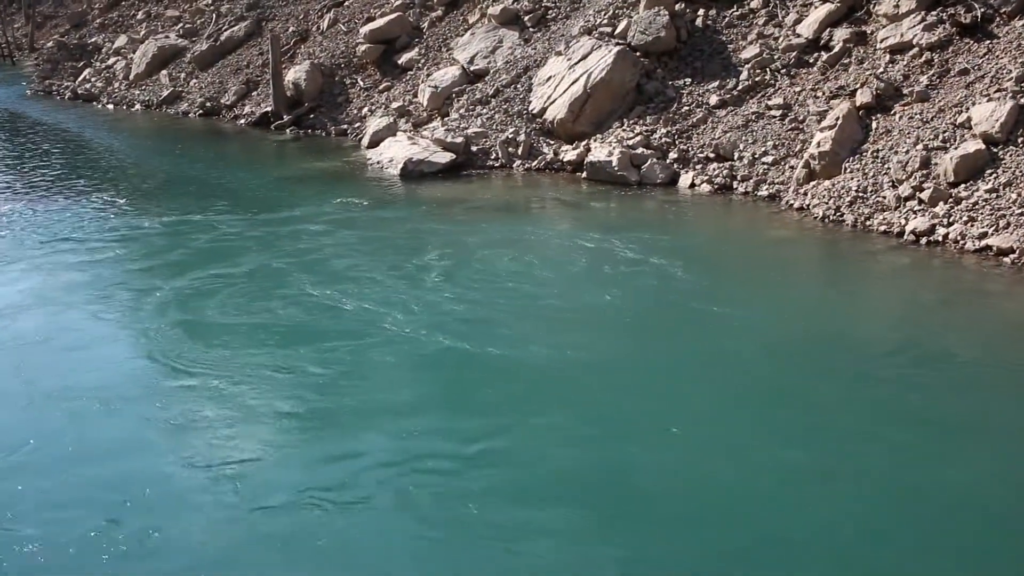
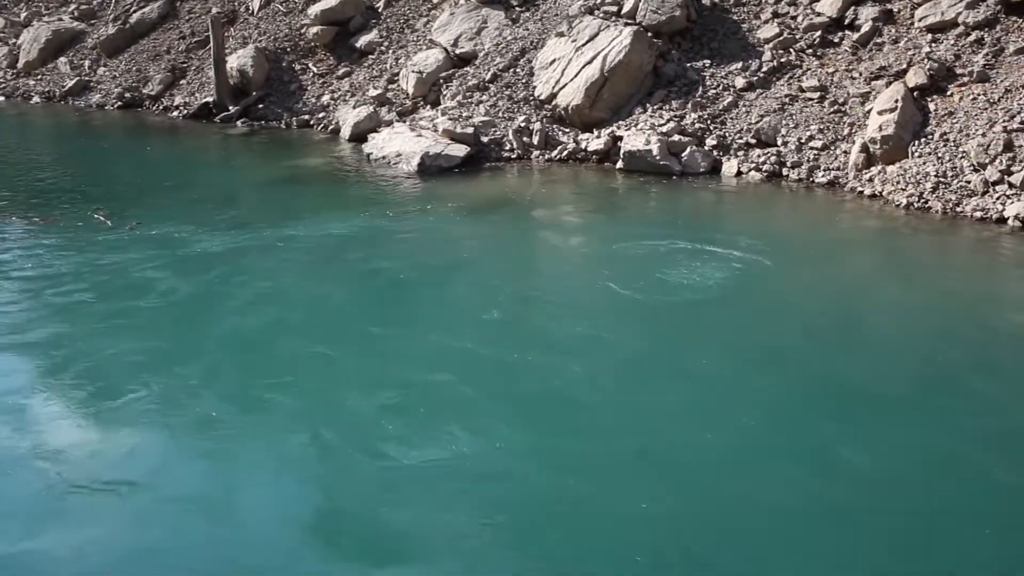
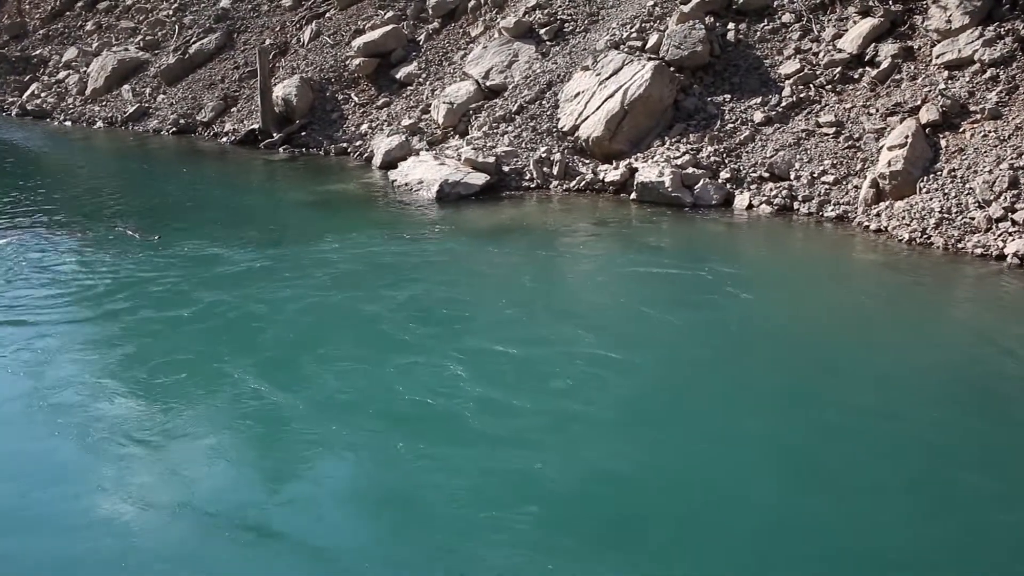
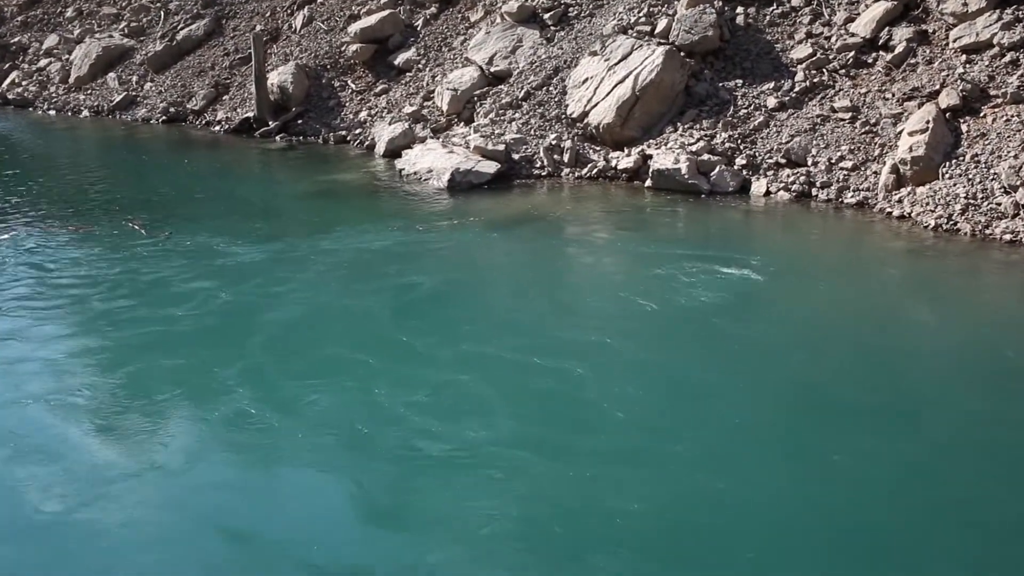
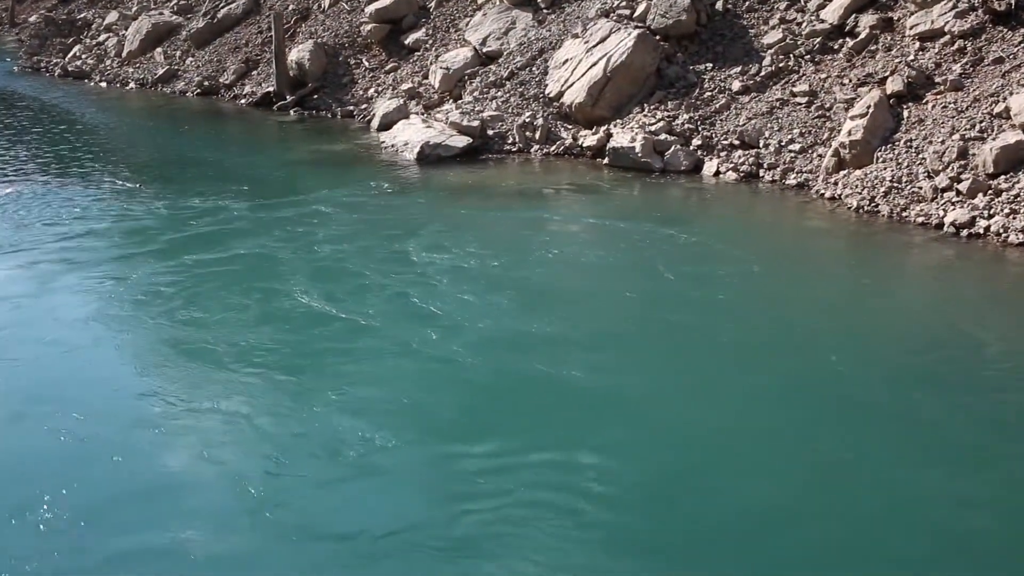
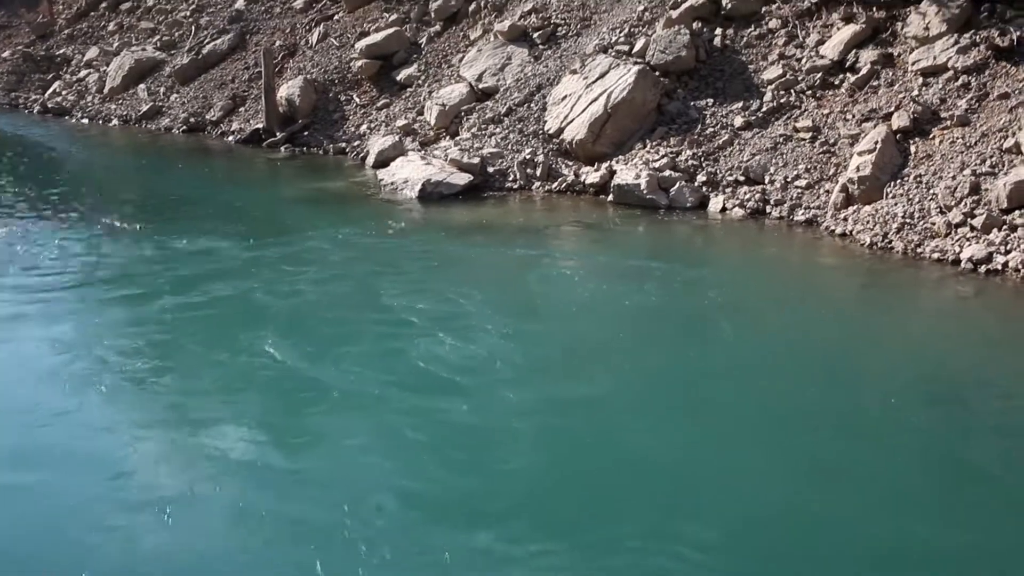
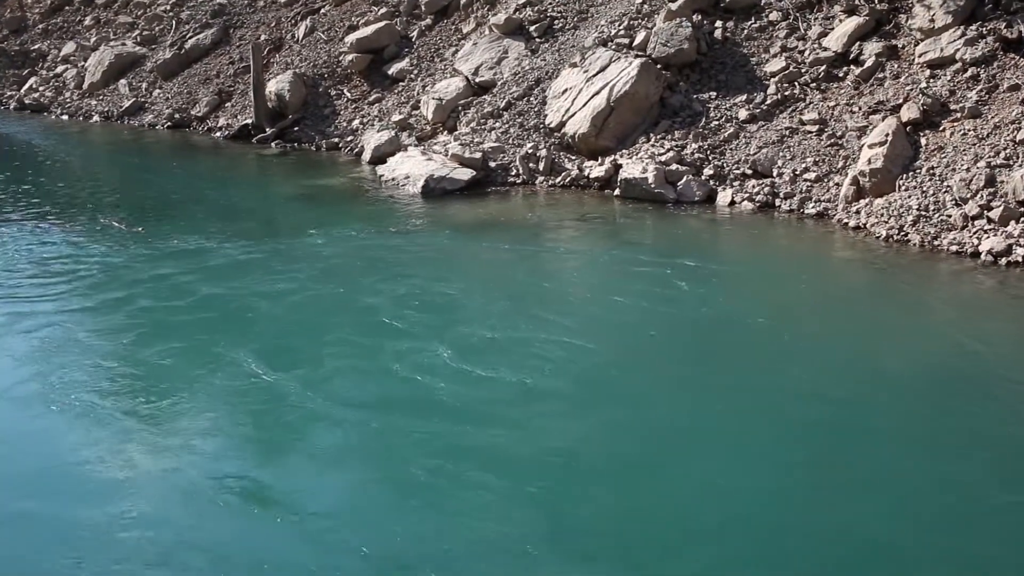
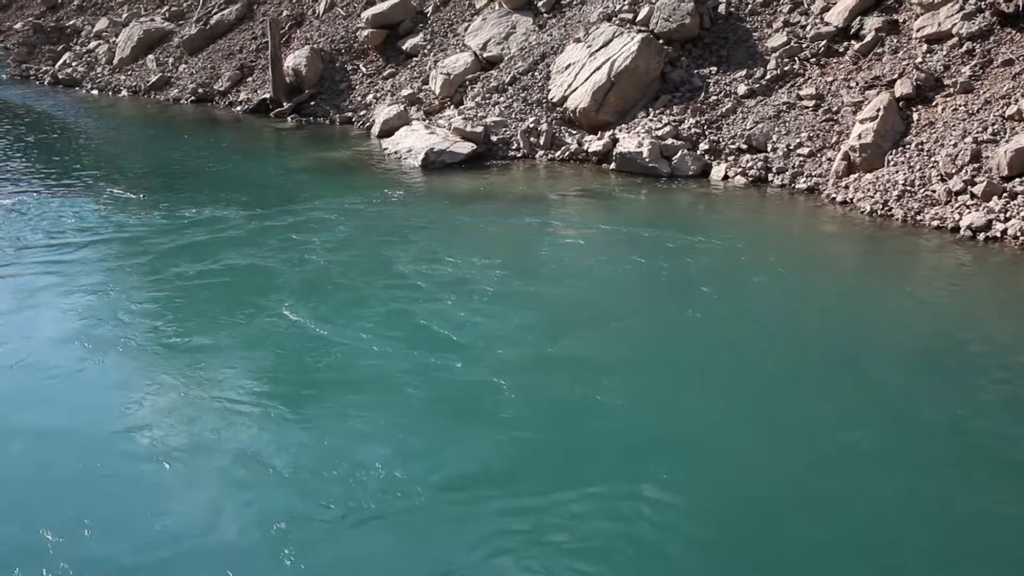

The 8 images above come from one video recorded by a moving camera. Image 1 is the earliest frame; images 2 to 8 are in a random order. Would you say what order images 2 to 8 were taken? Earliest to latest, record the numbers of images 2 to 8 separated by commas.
5, 8, 6, 7, 3, 4, 2
